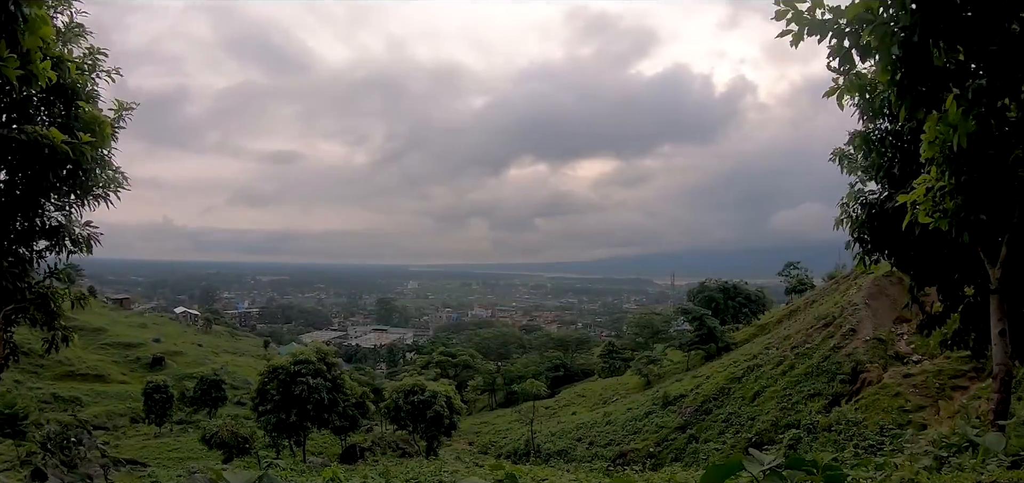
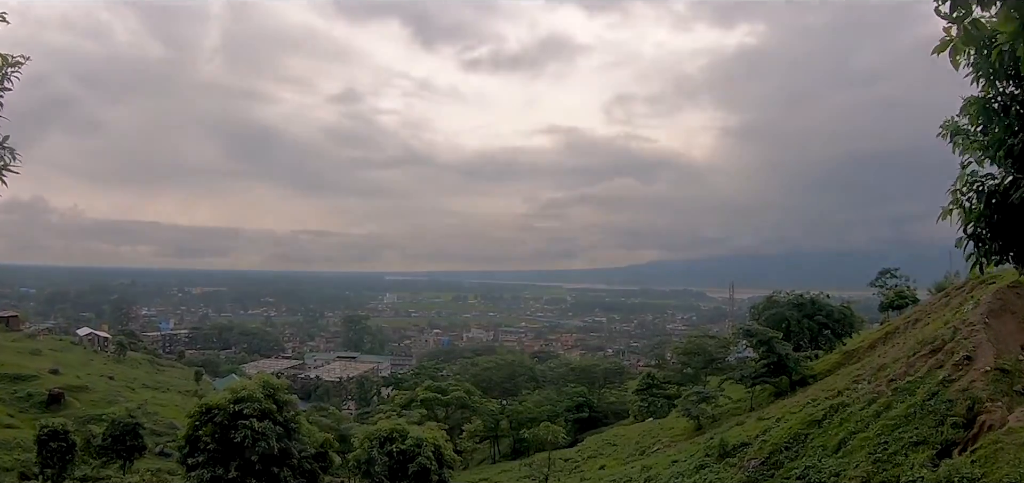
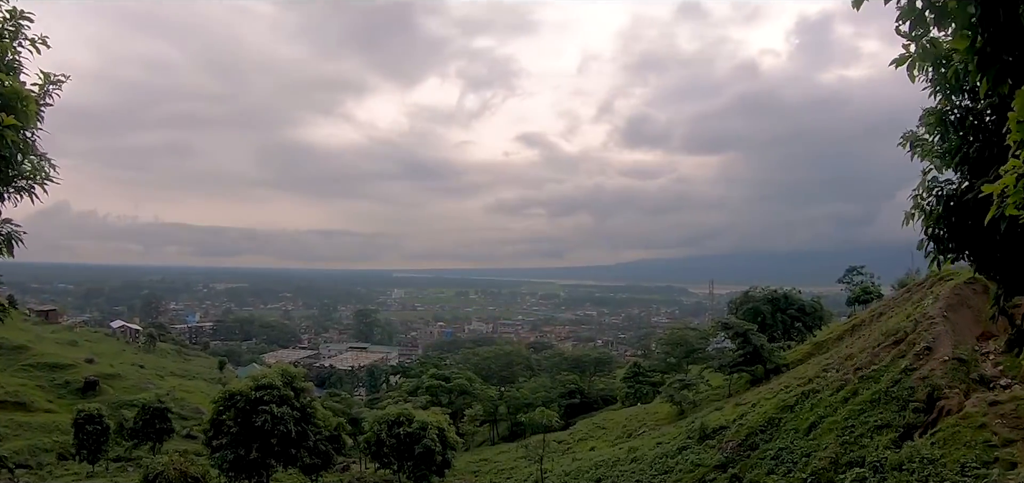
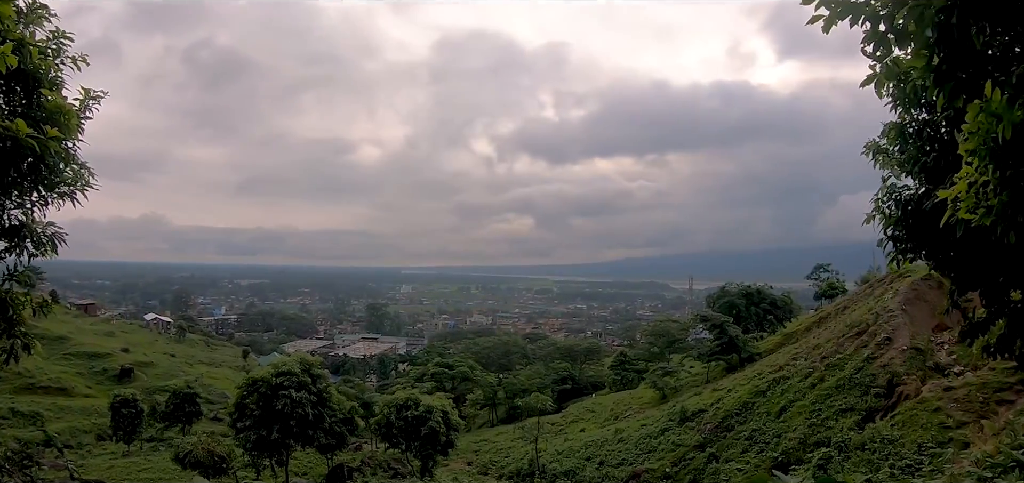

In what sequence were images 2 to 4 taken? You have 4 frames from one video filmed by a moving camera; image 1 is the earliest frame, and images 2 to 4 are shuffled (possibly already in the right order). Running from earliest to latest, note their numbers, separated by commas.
4, 3, 2
